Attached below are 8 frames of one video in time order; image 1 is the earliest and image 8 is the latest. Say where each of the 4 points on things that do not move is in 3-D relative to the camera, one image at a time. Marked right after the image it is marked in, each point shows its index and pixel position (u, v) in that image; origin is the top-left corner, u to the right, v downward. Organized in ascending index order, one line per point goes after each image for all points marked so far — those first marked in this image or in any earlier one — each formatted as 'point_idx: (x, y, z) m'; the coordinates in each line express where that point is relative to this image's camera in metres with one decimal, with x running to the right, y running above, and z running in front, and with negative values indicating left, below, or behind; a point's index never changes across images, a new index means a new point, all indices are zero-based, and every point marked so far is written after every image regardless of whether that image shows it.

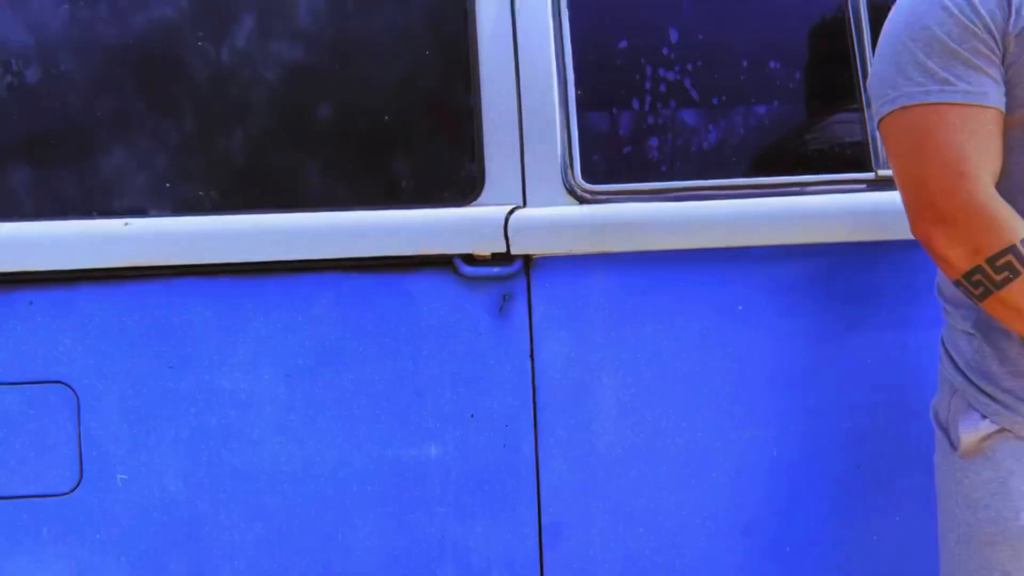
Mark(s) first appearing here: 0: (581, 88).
0: (+0.1, +0.4, +1.5) m
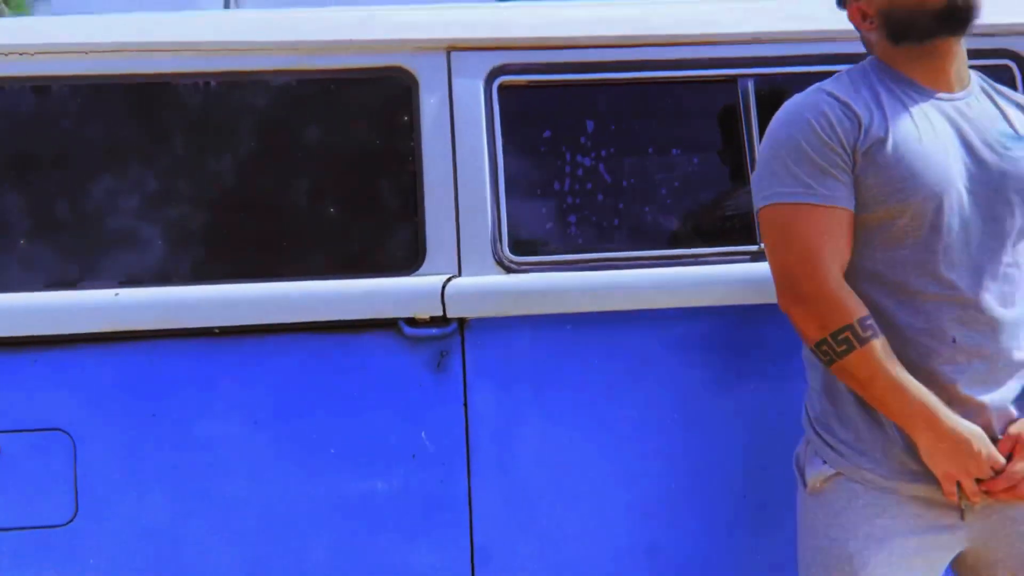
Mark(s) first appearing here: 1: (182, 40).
0: (0.0, +0.2, +1.7) m
1: (-0.7, +0.5, +1.7) m
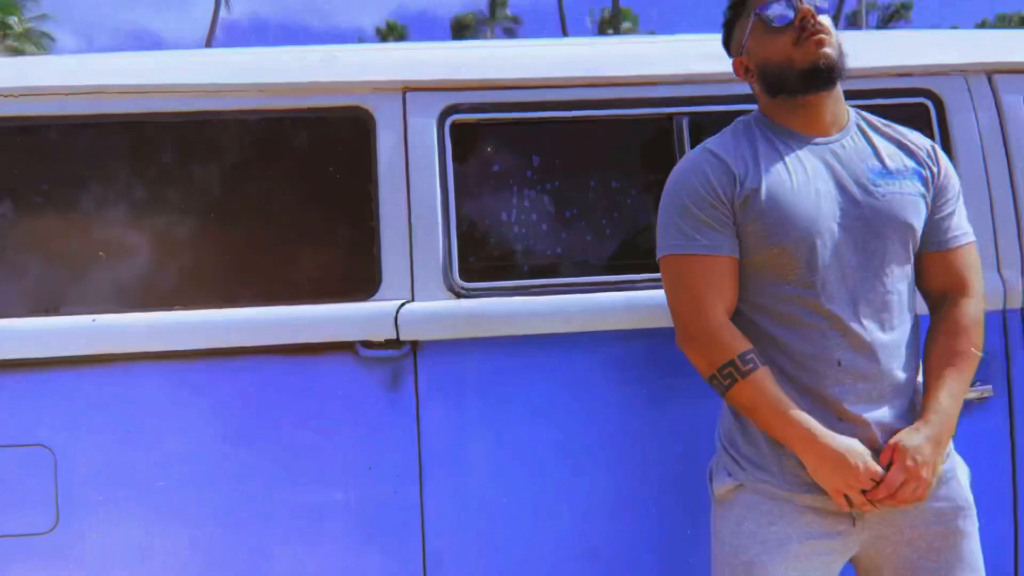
0: (-0.1, +0.2, +1.8) m
1: (-0.8, +0.5, +1.8) m
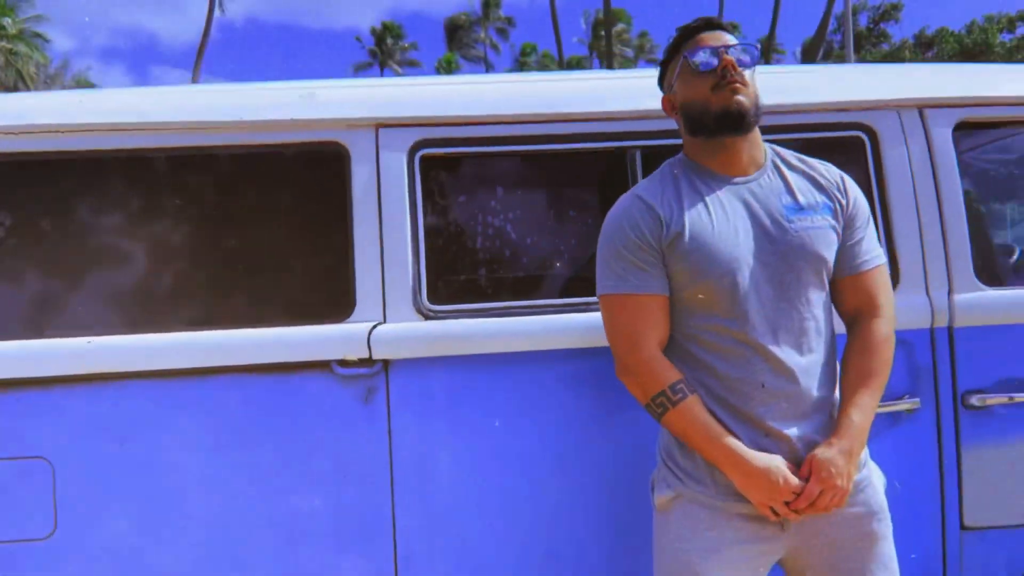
0: (-0.2, +0.1, +2.0) m
1: (-0.9, +0.4, +2.0) m
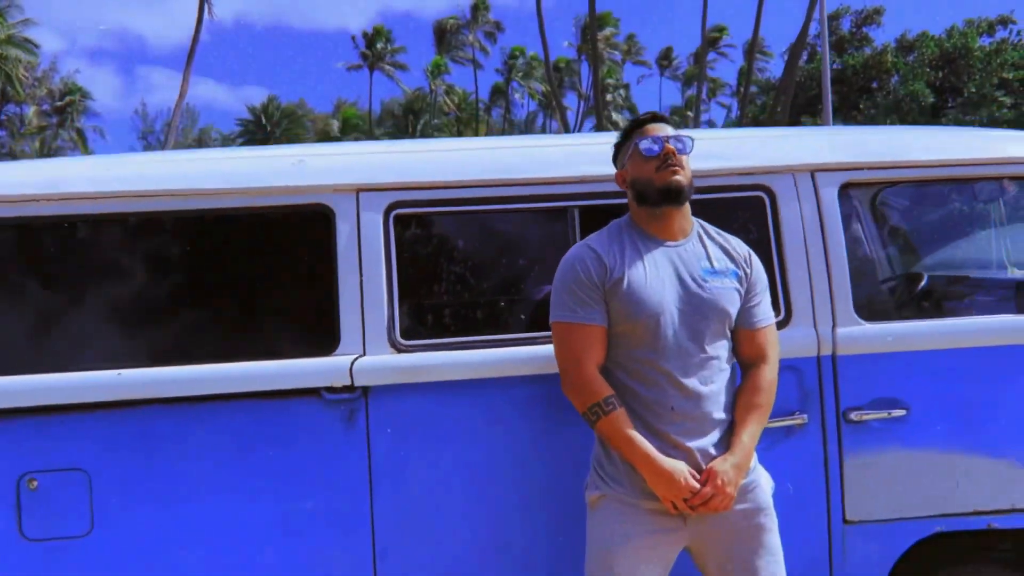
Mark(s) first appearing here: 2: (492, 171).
0: (-0.3, 0.0, +2.4) m
1: (-1.0, +0.3, +2.3) m
2: (-0.1, +0.4, +2.4) m
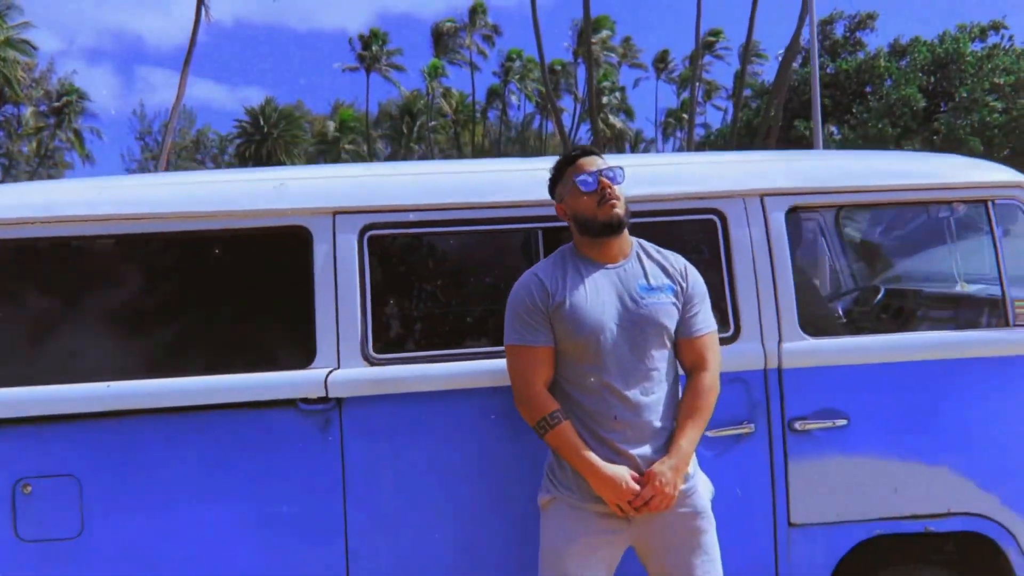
0: (-0.4, 0.0, +2.5) m
1: (-1.1, +0.2, +2.5) m
2: (-0.2, +0.3, +2.6) m
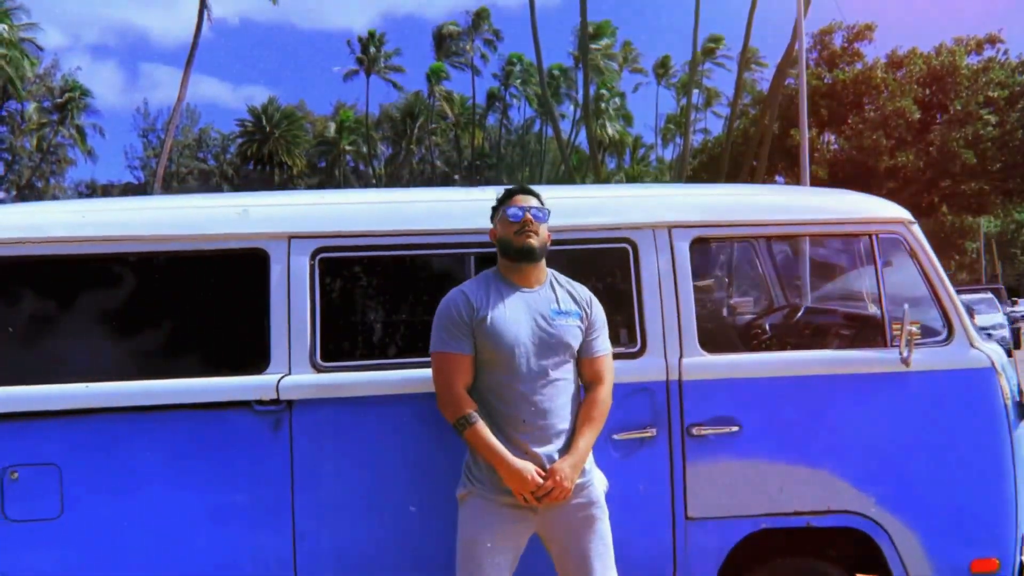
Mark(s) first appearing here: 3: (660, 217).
0: (-0.7, -0.1, +2.9) m
1: (-1.4, +0.2, +2.8) m
2: (-0.4, +0.2, +2.9) m
3: (+0.6, +0.3, +3.0) m
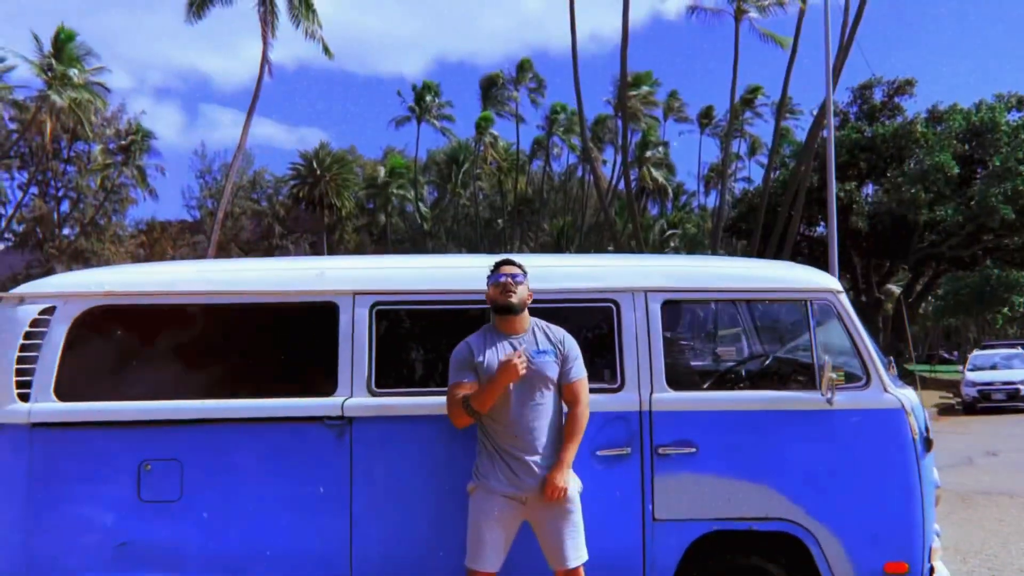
0: (-0.6, -0.3, +3.8) m
1: (-1.3, 0.0, +3.8) m
2: (-0.4, 0.0, +3.8) m
3: (+0.6, 0.0, +3.8) m
